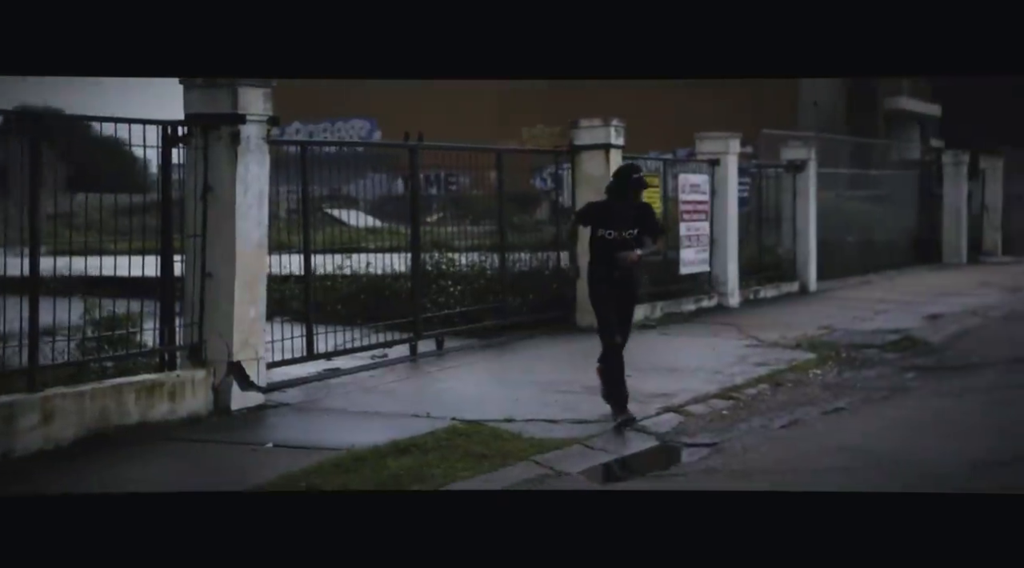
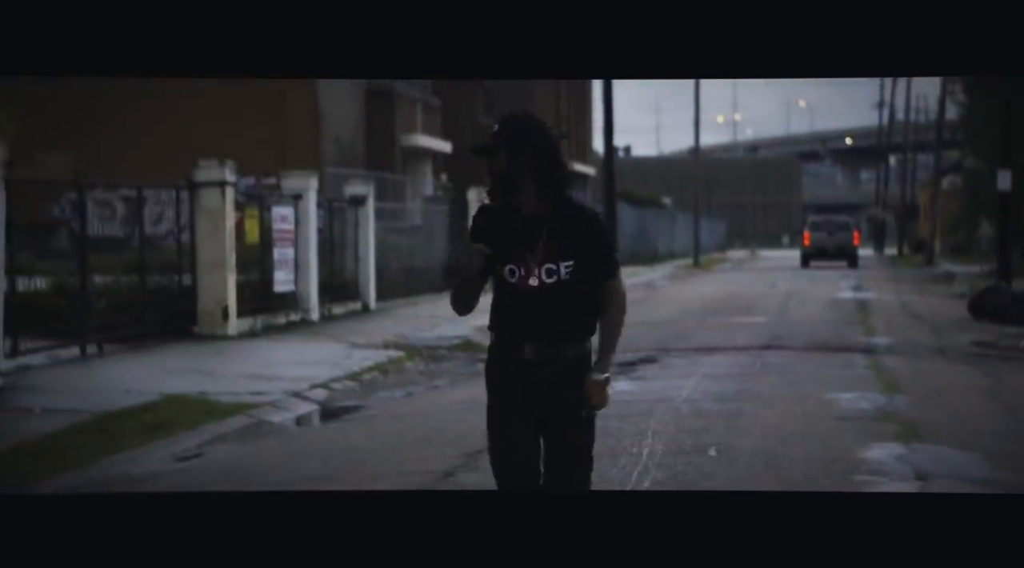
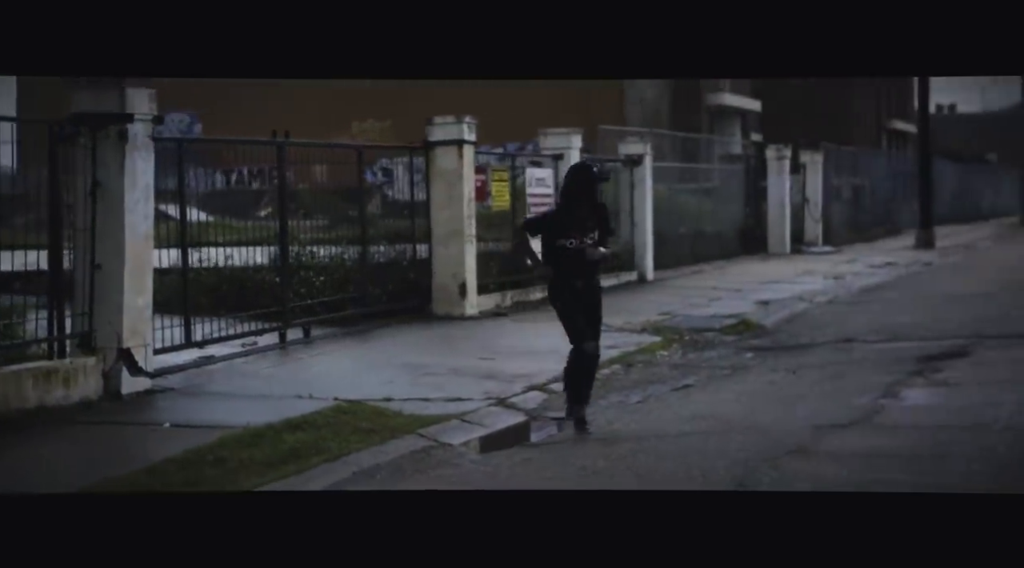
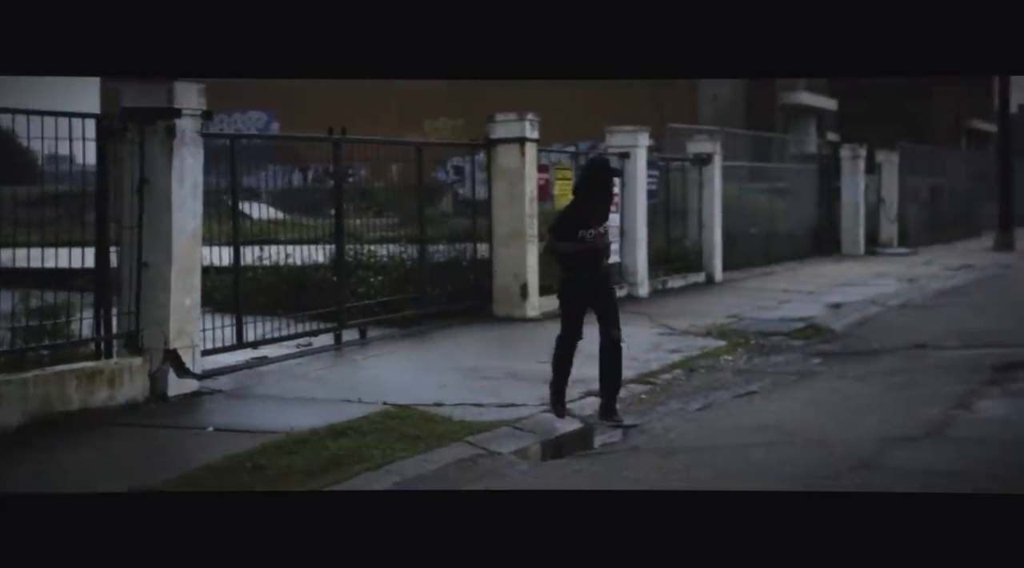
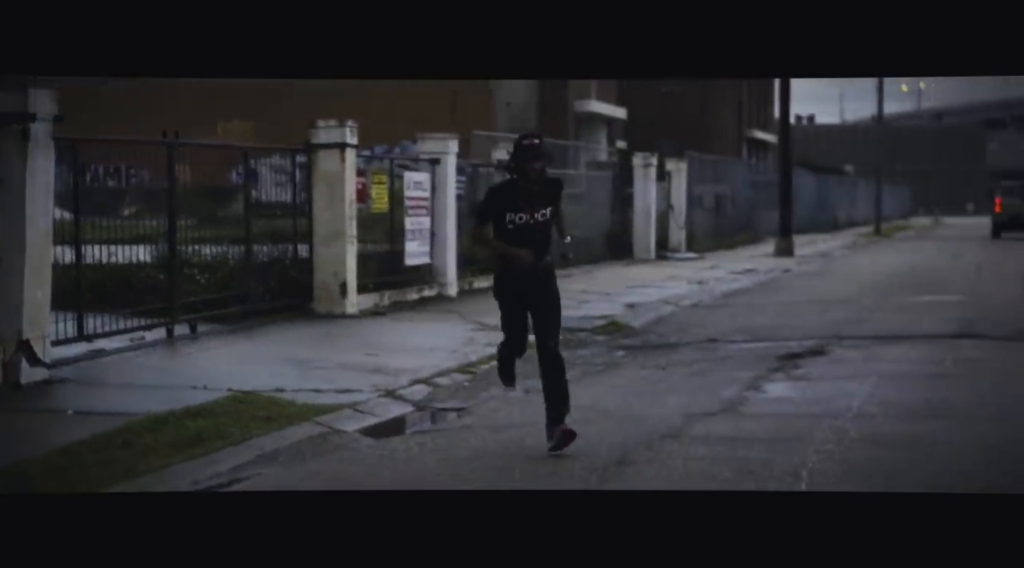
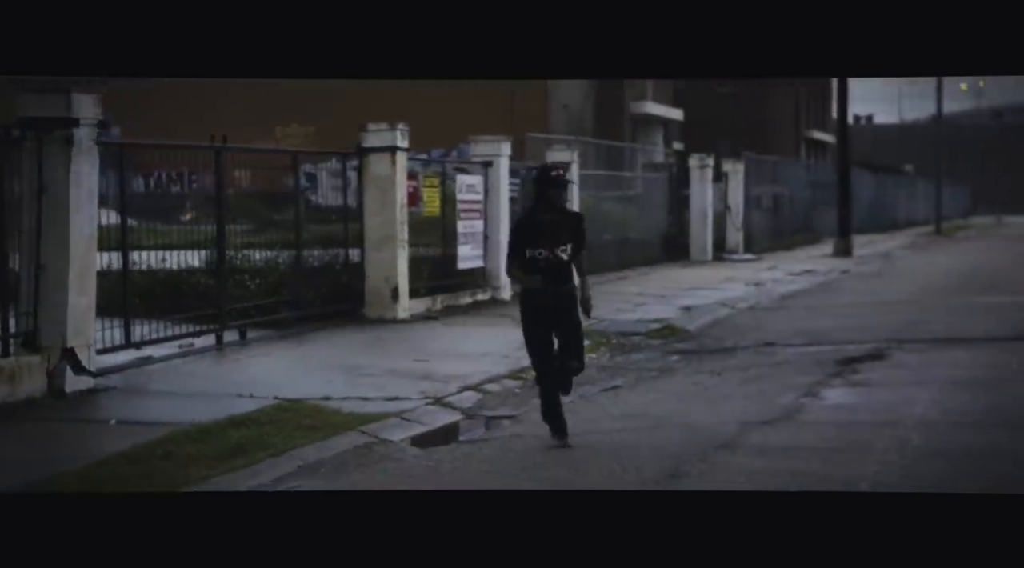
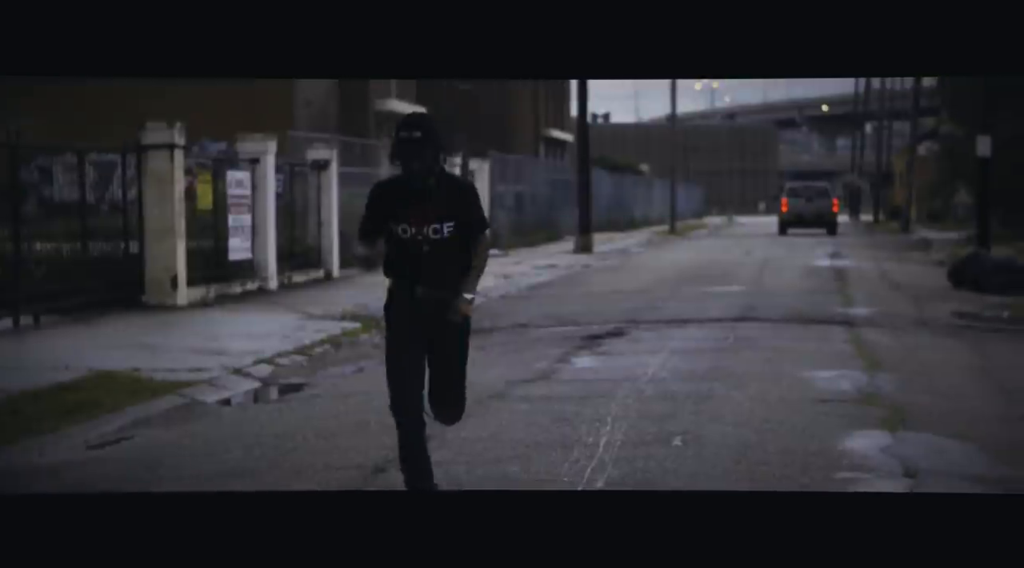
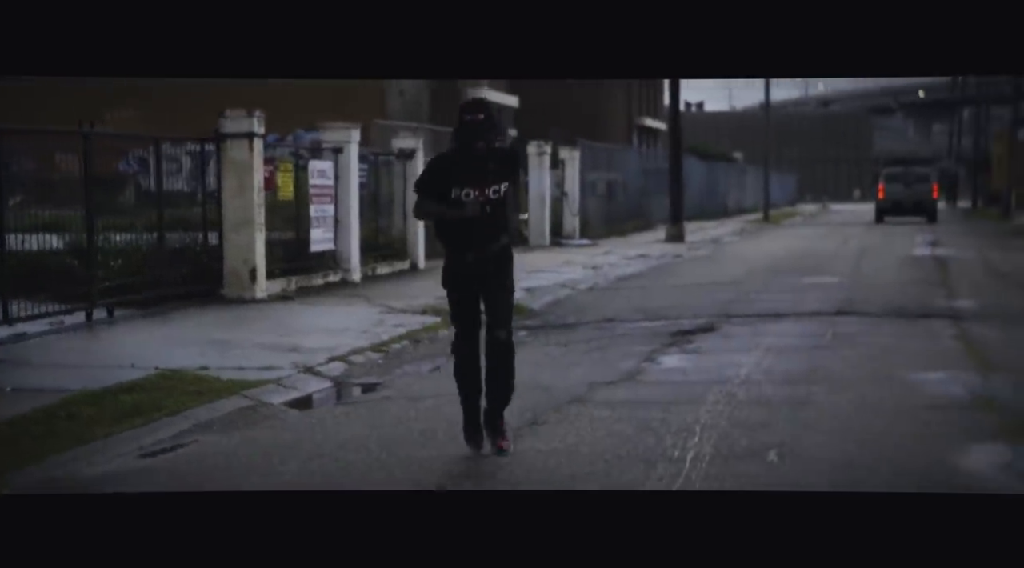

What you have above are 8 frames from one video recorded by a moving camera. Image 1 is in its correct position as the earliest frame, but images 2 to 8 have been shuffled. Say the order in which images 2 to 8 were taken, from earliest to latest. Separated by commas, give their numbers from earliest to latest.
4, 3, 6, 5, 8, 7, 2
